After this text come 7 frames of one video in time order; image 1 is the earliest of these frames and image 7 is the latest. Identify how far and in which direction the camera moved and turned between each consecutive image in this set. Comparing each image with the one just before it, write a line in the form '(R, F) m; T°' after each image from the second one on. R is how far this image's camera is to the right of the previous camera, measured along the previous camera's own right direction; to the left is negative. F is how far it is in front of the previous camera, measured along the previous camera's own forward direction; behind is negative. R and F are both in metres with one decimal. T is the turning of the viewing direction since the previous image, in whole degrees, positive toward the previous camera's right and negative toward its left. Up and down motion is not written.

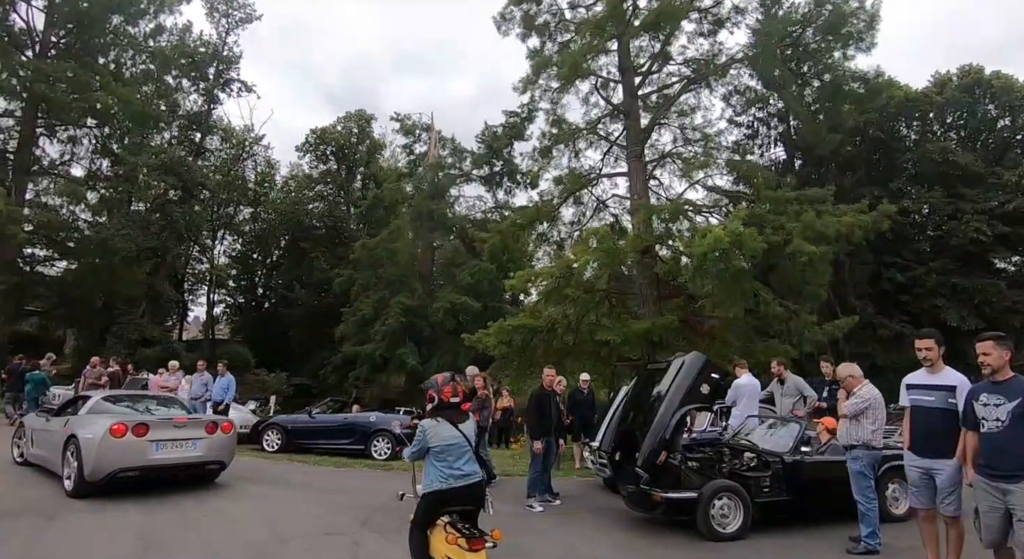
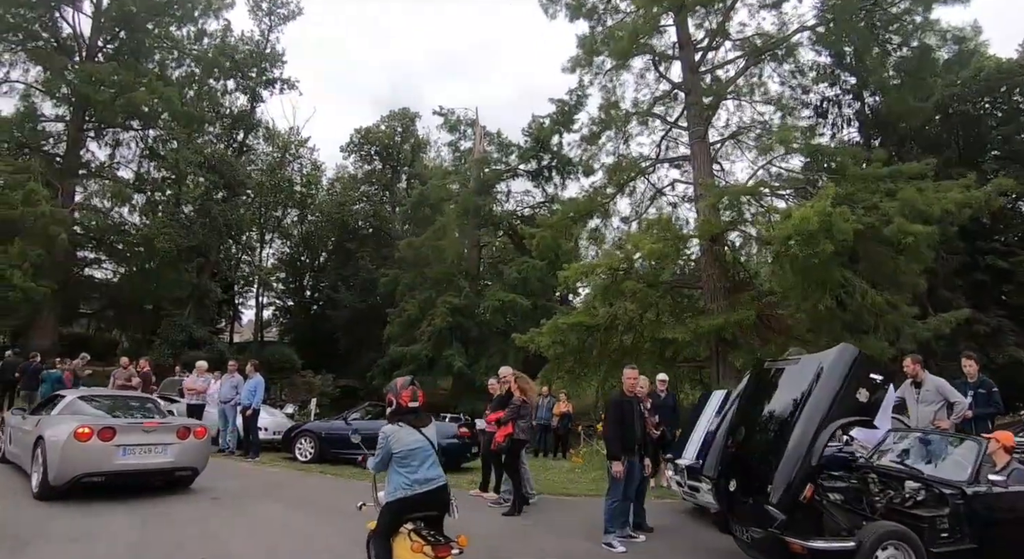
(-0.2, +1.3) m; -4°
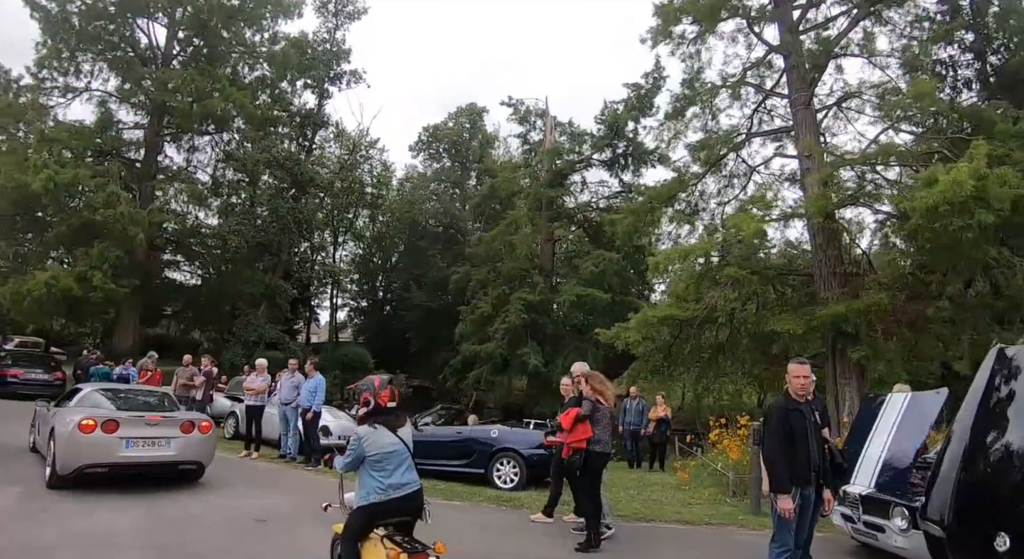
(-0.3, +1.3) m; -6°
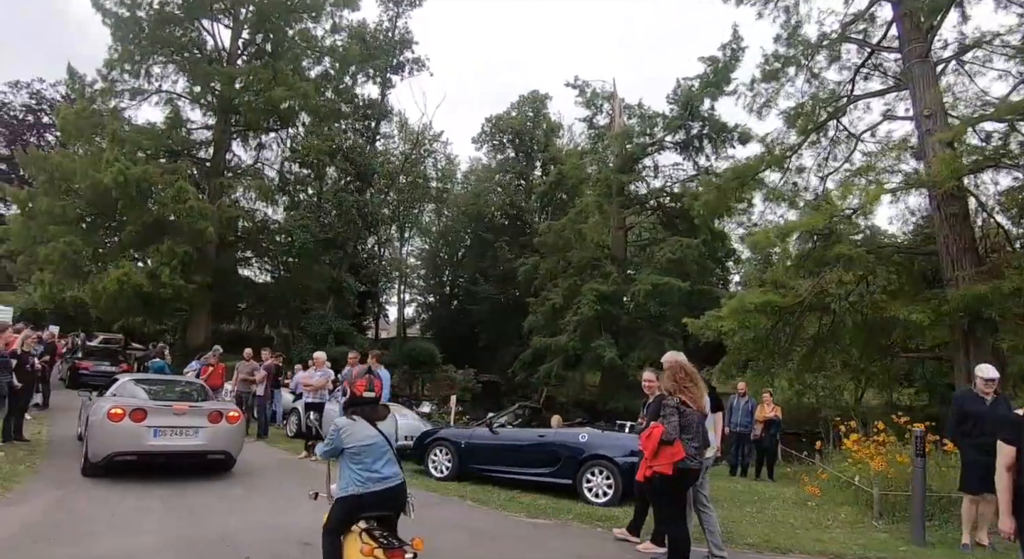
(-0.2, +1.1) m; -6°
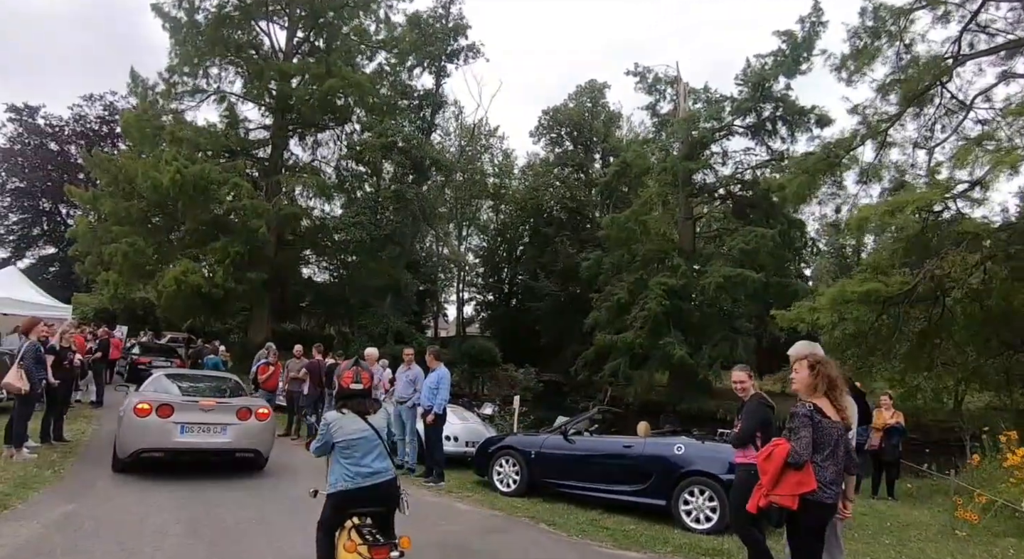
(-0.2, +1.0) m; -5°
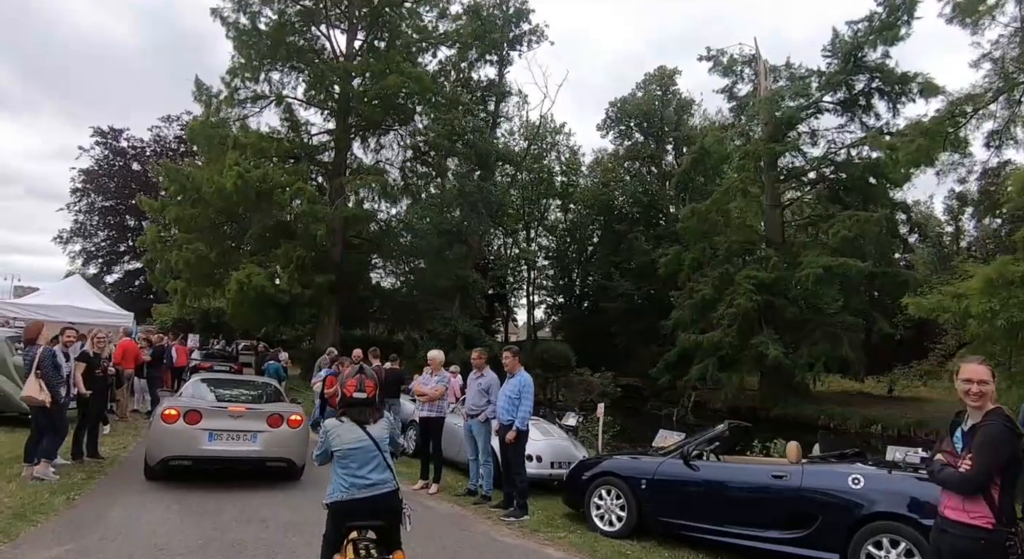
(-0.2, +1.3) m; -6°
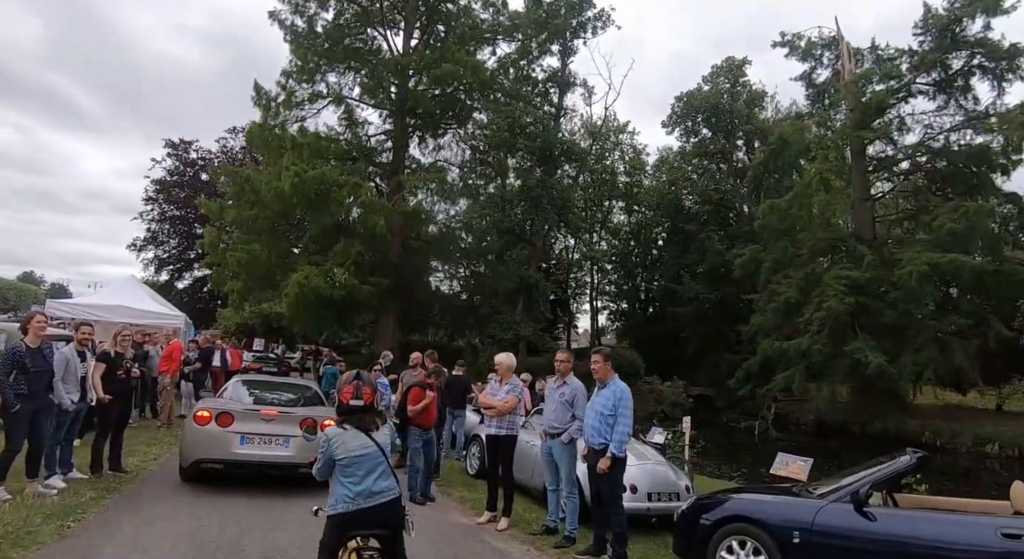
(-0.2, +1.2) m; -5°
